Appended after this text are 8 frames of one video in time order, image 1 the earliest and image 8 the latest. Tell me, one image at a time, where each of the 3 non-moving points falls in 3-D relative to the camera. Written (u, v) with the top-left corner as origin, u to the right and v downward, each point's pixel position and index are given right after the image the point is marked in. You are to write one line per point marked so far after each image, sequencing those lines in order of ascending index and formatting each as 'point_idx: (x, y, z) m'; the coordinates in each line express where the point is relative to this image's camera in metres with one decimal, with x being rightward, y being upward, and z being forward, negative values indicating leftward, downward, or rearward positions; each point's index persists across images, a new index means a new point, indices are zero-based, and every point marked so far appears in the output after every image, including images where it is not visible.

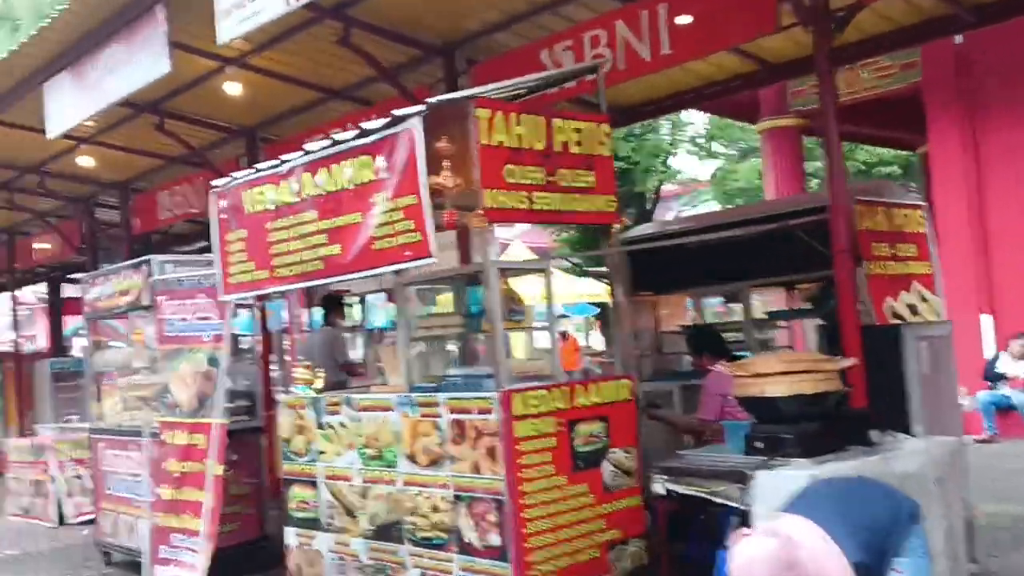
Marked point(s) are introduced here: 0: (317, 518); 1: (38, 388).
0: (-0.9, -1.0, +4.4) m
1: (-6.0, -1.3, +12.0) m
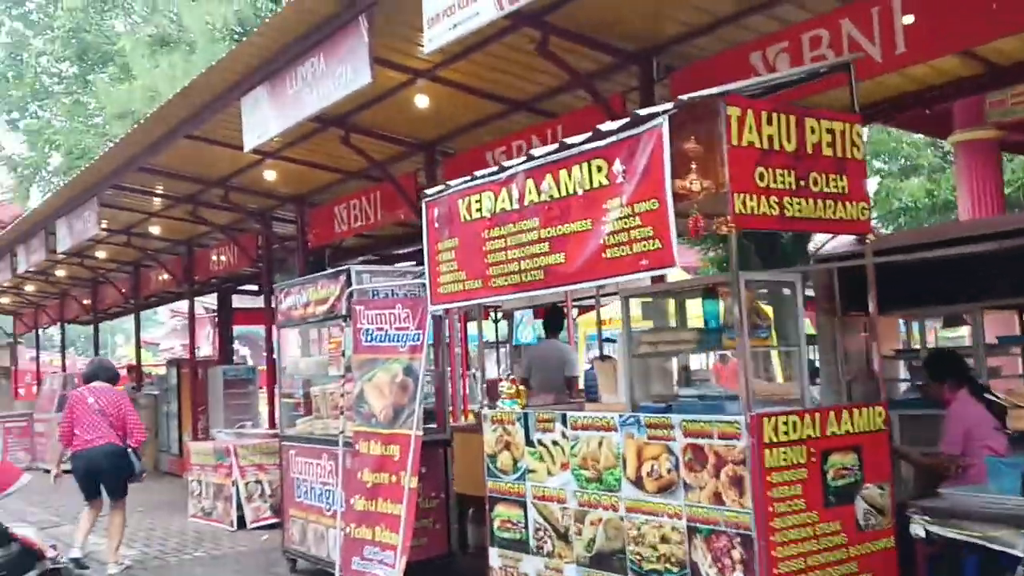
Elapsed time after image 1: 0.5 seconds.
0: (+0.1, -1.1, +4.2) m
1: (-3.9, -1.4, +12.4) m
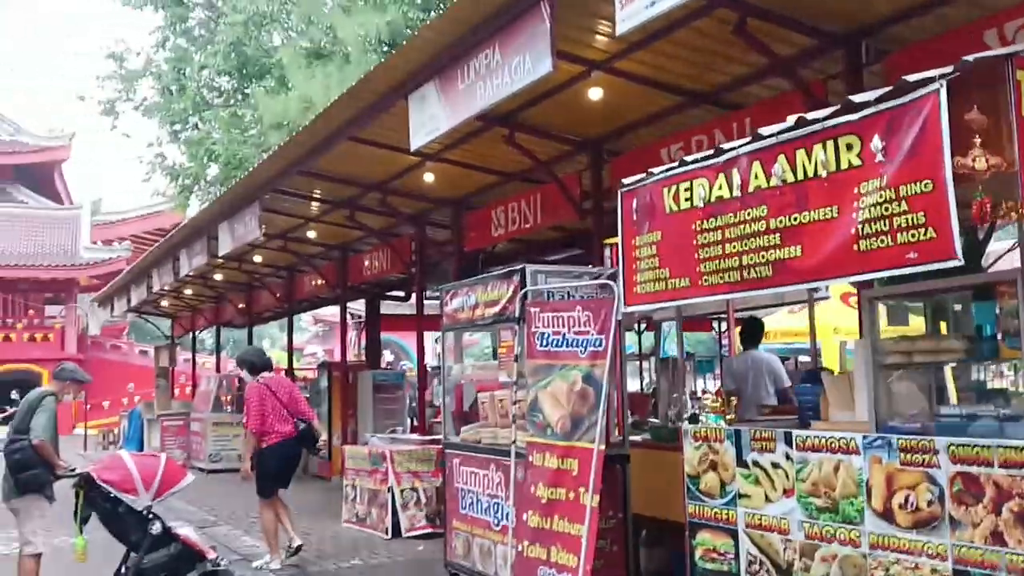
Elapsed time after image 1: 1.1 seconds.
0: (+0.9, -1.1, +3.7) m
1: (-1.9, -1.4, +12.4) m
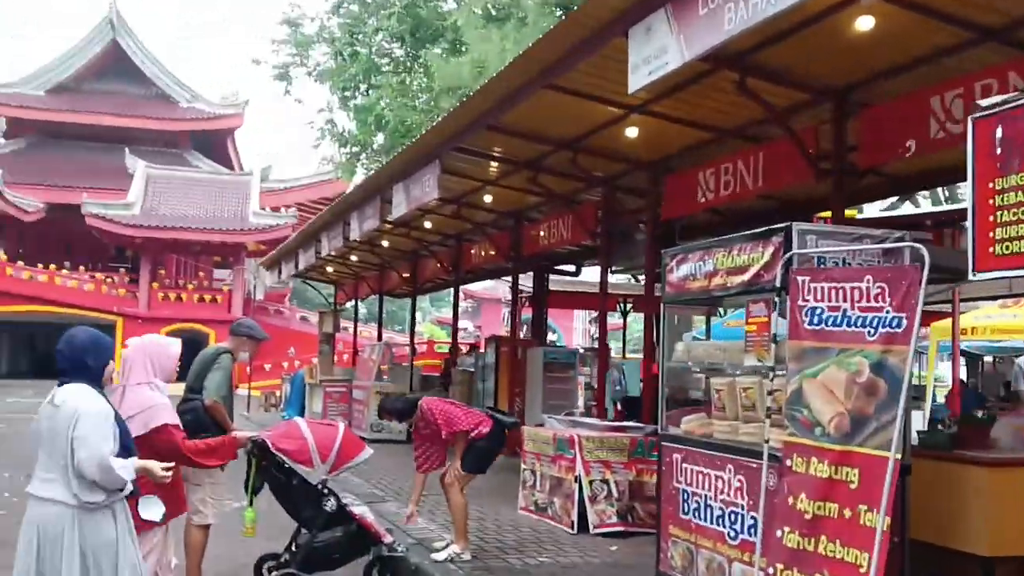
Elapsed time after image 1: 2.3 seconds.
0: (+1.7, -1.0, +2.6) m
1: (+0.3, -1.1, +11.7) m
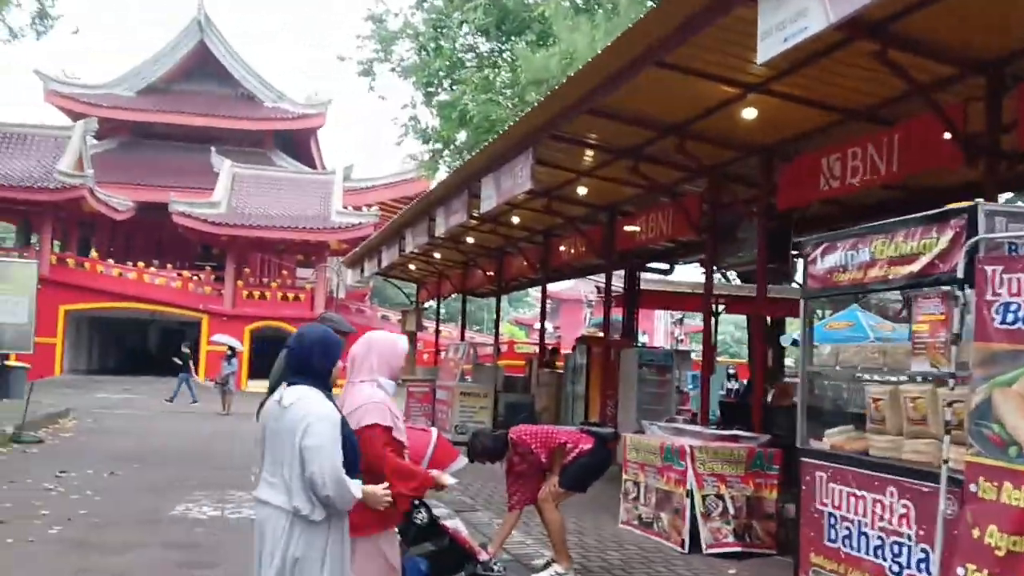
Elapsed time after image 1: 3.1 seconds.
0: (+2.1, -1.0, +1.9) m
1: (+1.3, -1.1, +11.0) m
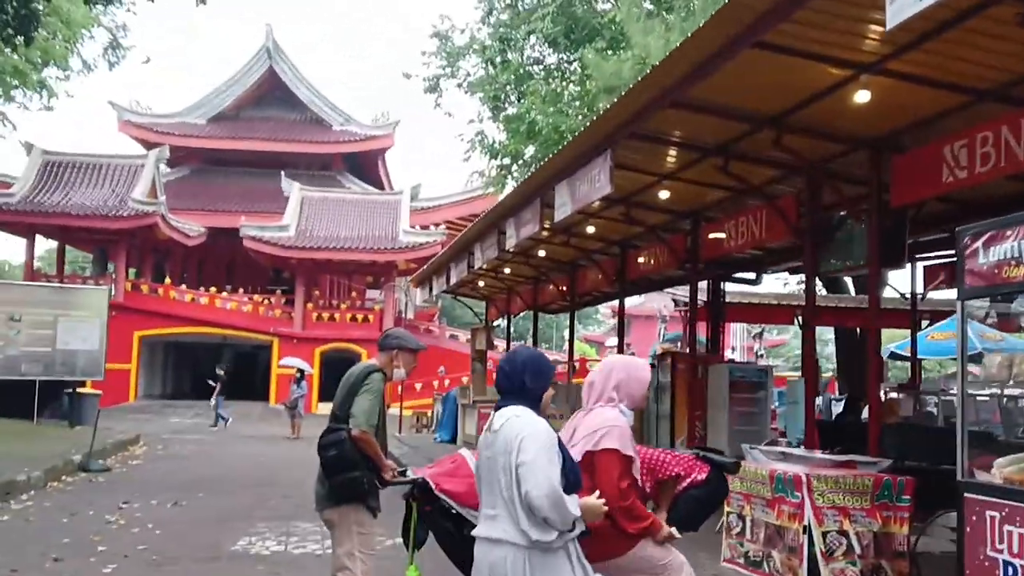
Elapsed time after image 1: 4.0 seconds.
0: (+2.3, -0.9, +1.1) m
1: (+2.2, -1.2, +10.2) m
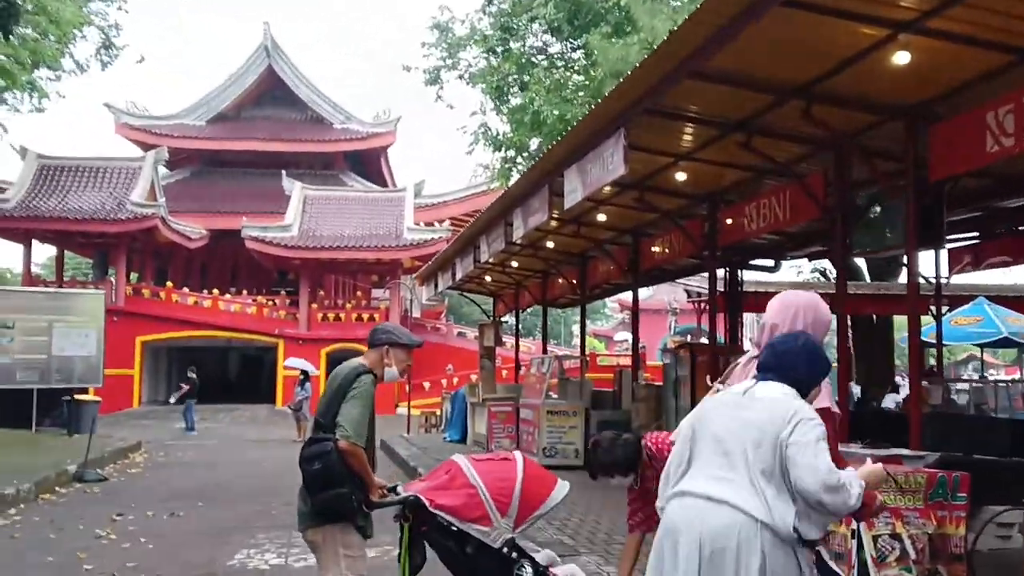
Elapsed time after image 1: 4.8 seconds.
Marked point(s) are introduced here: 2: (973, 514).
0: (+2.3, -0.8, +0.5) m
1: (+2.3, -1.0, +9.7) m
2: (+3.1, -1.5, +6.5) m
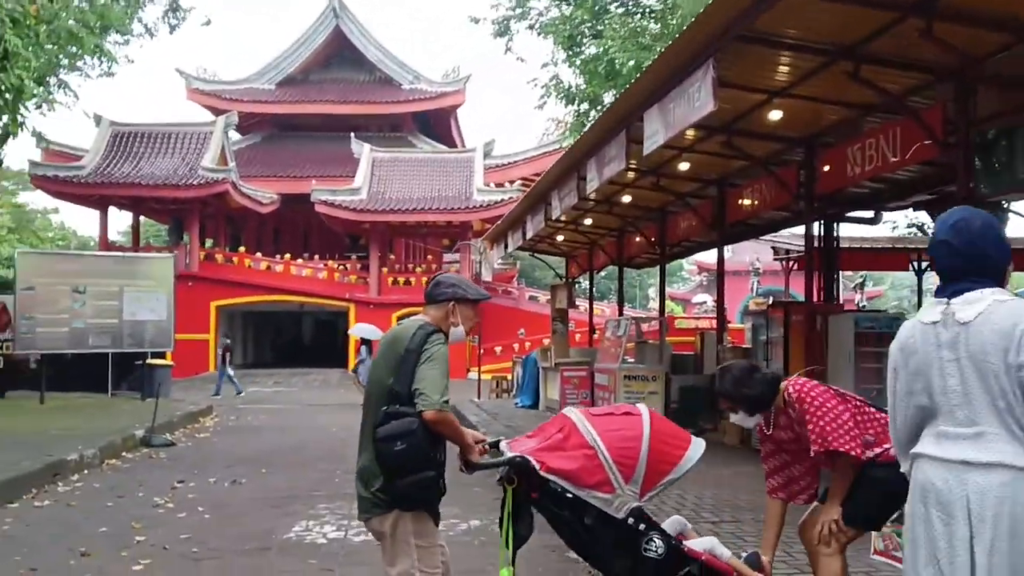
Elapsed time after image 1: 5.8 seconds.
0: (+2.3, -0.7, -0.3) m
1: (+3.0, -0.6, +8.9) m
2: (+3.6, -1.2, +5.6) m
